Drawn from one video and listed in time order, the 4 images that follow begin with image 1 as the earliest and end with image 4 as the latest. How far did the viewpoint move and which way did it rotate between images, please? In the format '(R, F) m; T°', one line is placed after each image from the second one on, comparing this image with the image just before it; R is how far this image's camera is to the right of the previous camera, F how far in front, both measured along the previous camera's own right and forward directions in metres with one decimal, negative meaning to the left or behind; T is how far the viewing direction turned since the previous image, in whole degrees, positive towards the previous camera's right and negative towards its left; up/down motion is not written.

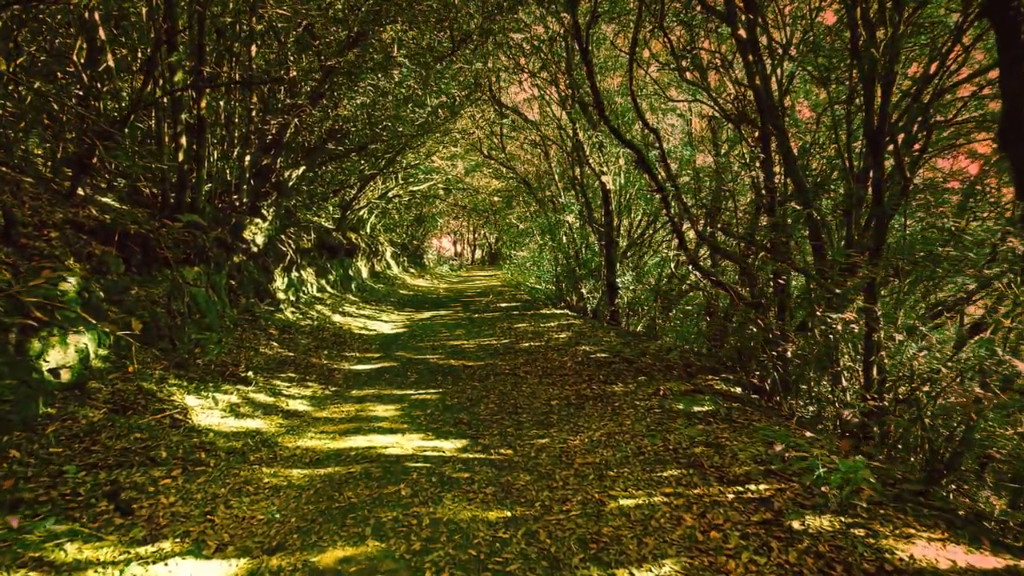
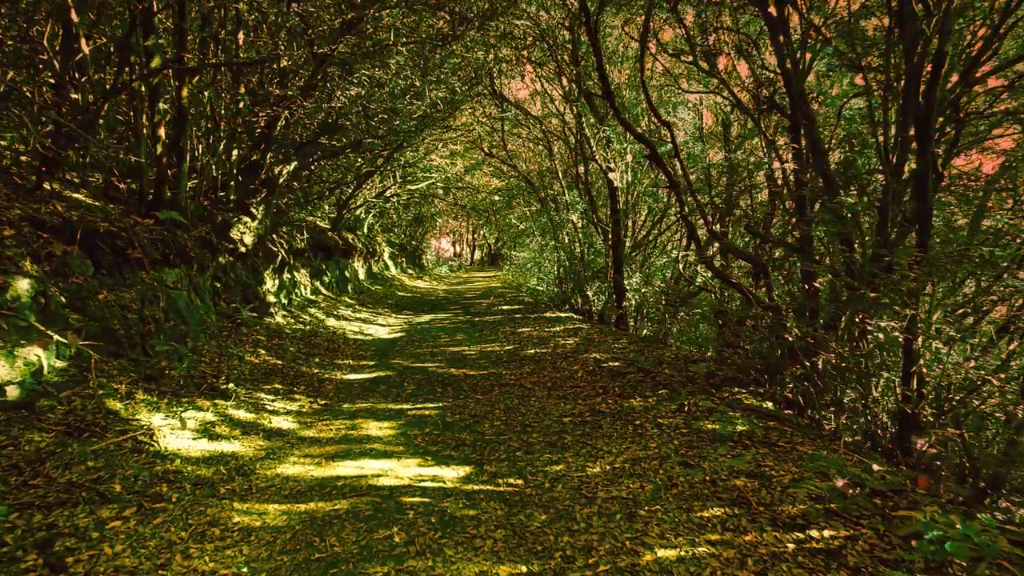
(-0.1, +0.8) m; 0°
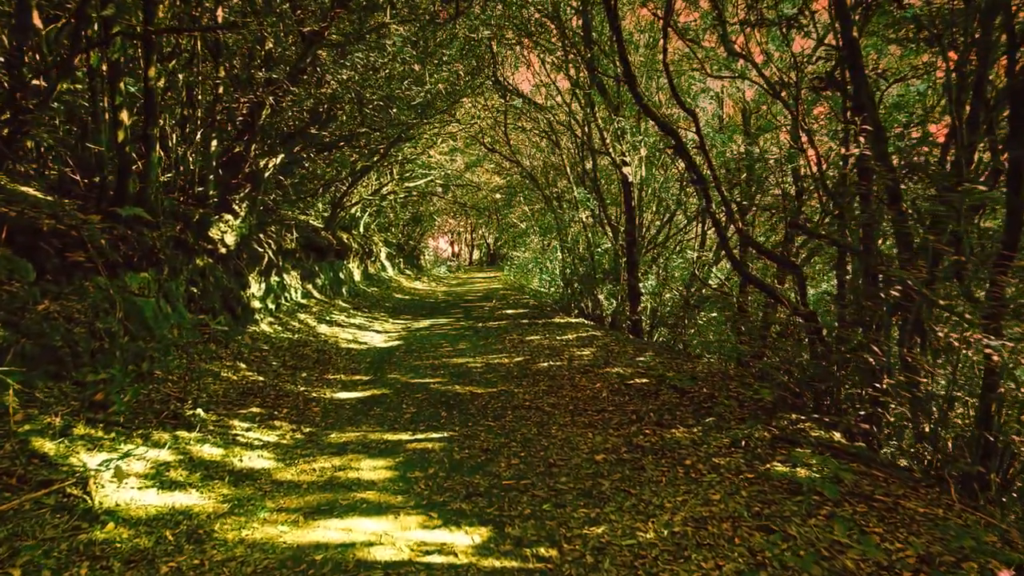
(-0.3, +1.3) m; 0°
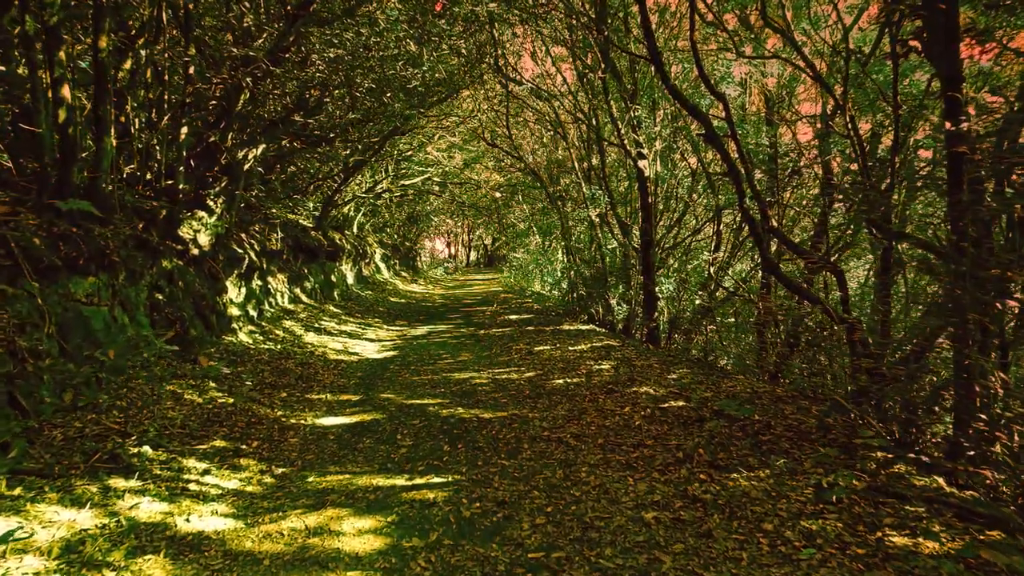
(-0.3, +1.3) m; 0°
